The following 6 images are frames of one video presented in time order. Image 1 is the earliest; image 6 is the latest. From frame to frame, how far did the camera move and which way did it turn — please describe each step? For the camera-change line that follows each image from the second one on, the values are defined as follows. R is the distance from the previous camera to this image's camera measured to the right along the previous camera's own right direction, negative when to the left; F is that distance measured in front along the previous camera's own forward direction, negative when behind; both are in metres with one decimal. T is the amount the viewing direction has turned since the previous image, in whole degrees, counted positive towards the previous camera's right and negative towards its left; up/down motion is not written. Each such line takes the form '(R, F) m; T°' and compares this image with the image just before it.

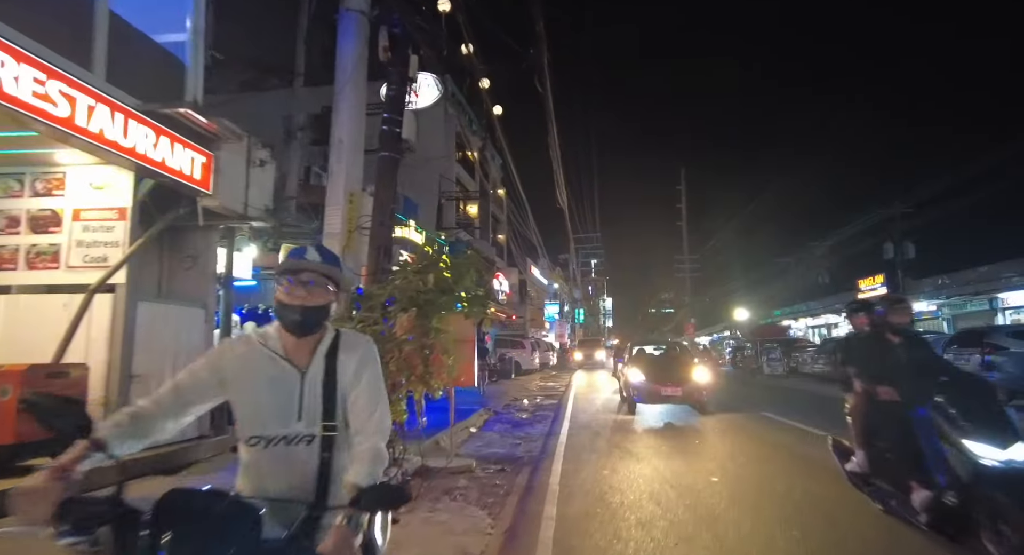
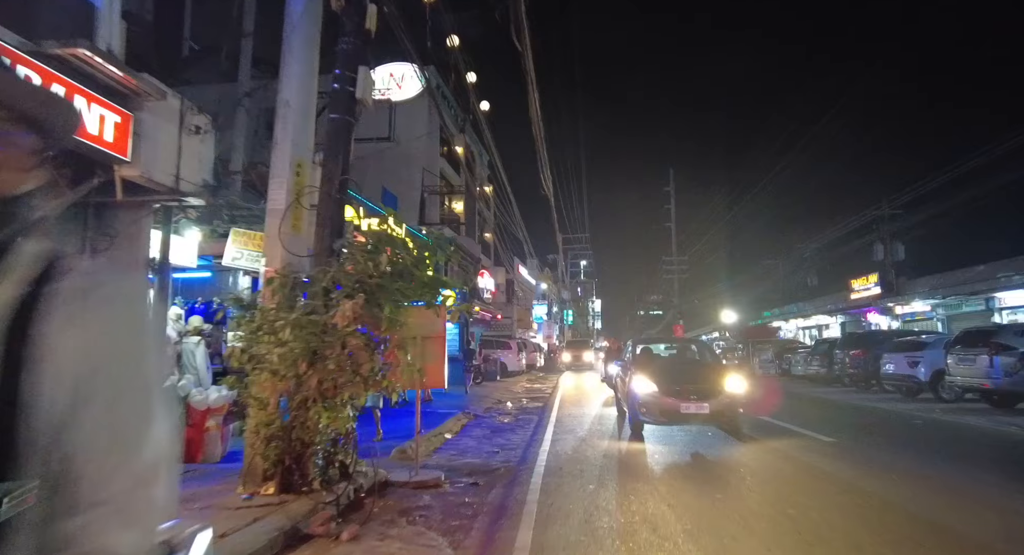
(+0.2, +1.0) m; +1°
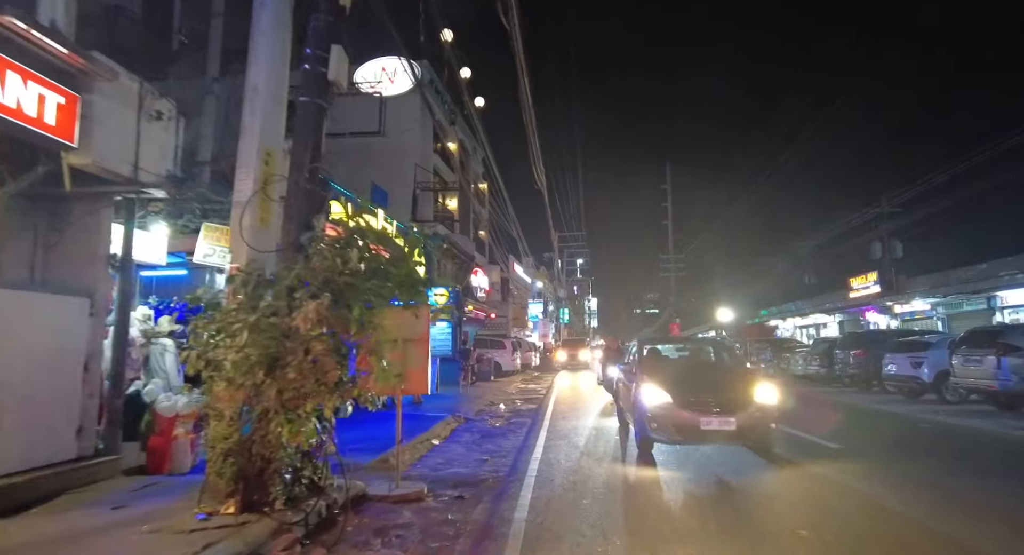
(+0.1, +0.5) m; 0°
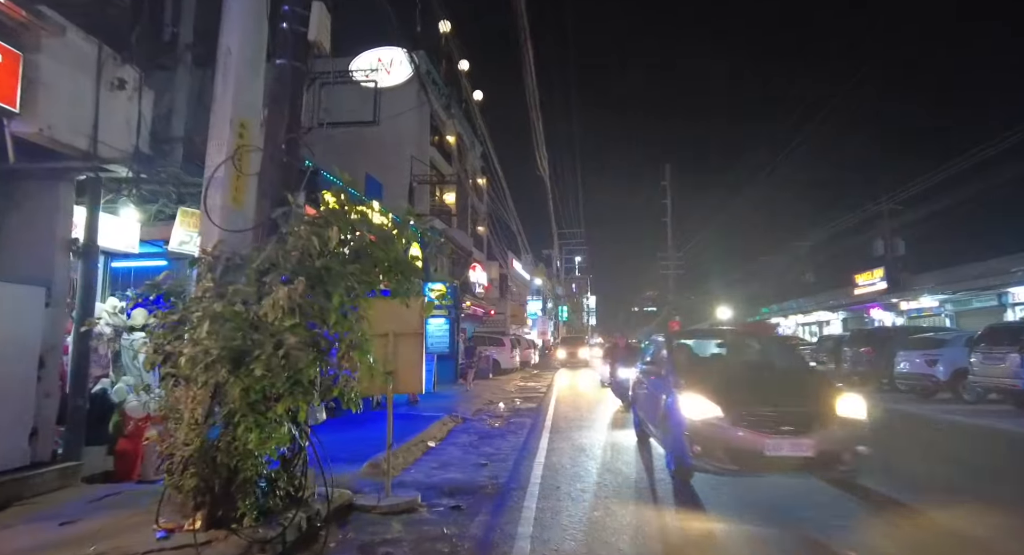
(0.0, +0.6) m; 0°
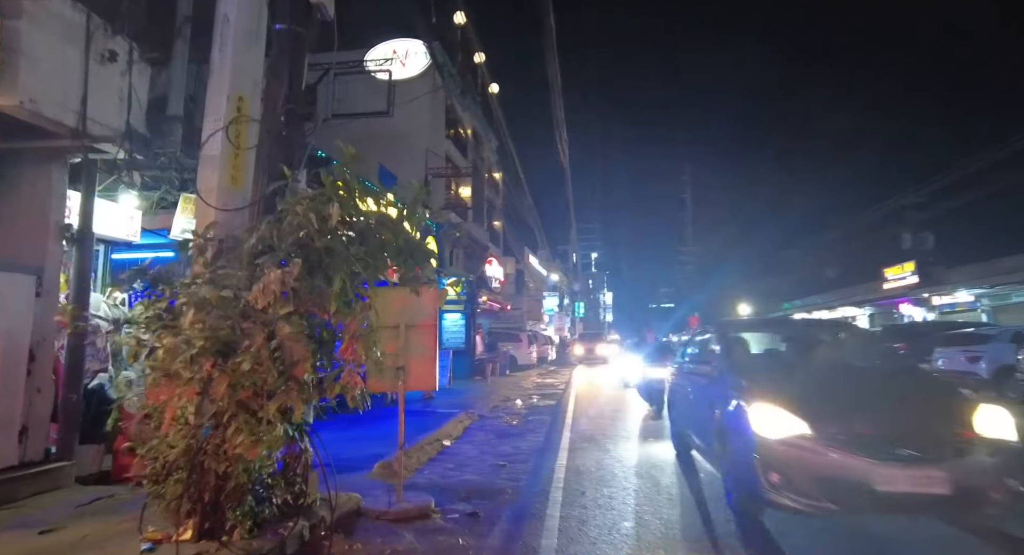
(0.0, +0.5) m; -2°
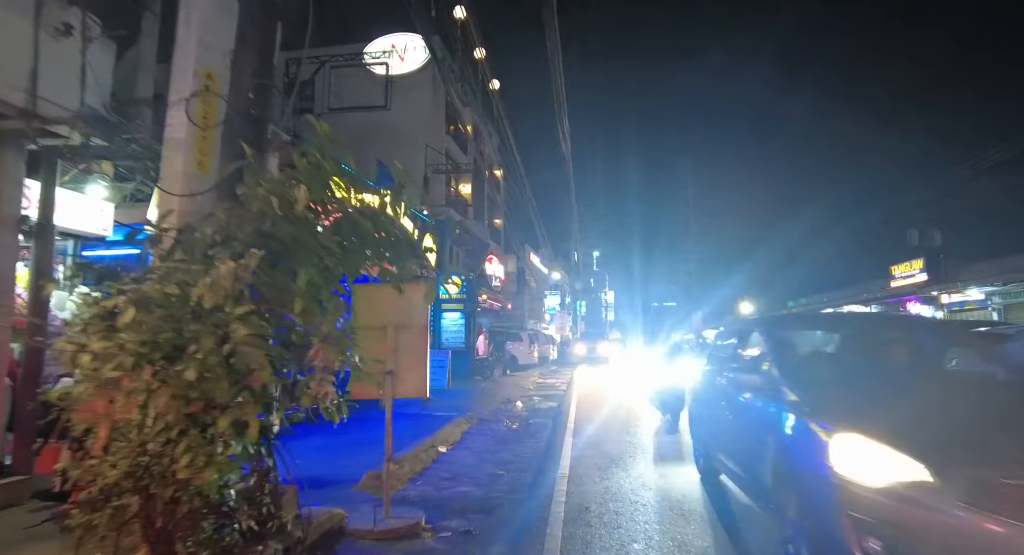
(0.0, +0.5) m; 0°
